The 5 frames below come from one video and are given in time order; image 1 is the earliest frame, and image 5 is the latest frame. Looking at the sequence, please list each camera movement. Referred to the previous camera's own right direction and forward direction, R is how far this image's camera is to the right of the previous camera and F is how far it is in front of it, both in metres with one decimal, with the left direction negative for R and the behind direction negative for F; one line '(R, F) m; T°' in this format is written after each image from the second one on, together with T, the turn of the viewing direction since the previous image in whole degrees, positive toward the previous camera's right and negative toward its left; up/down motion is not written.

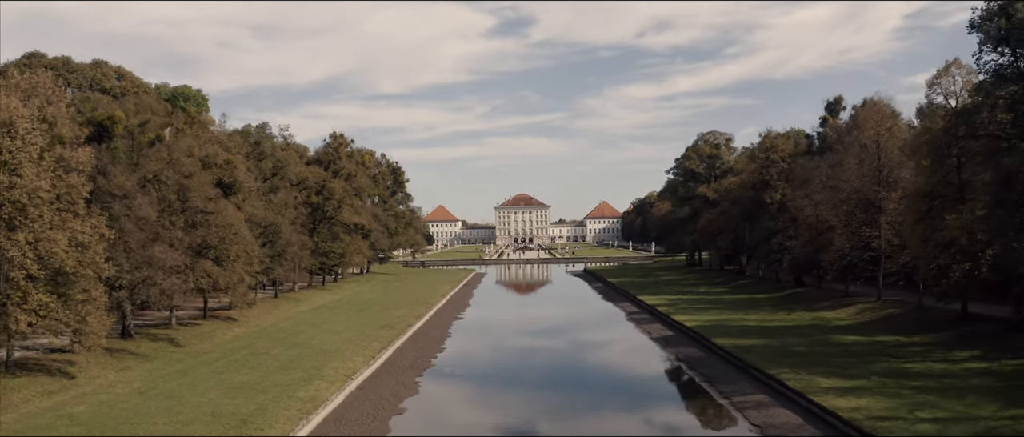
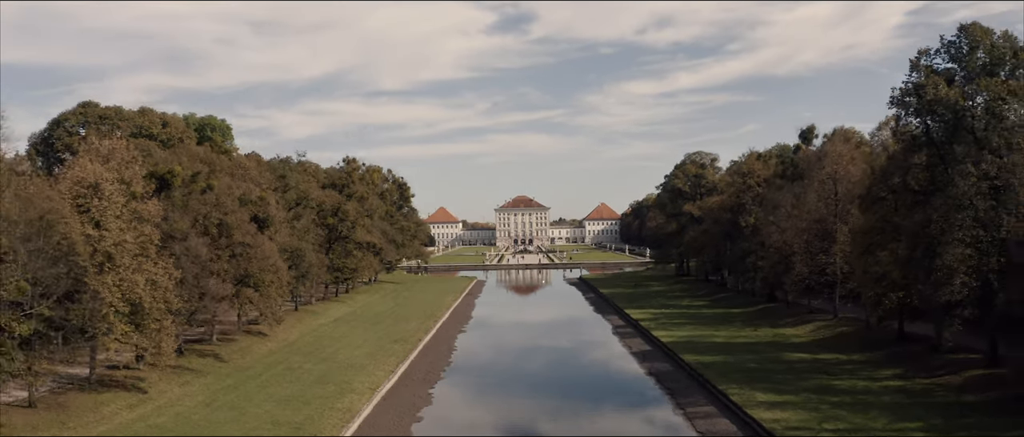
(+0.1, -3.4) m; 0°
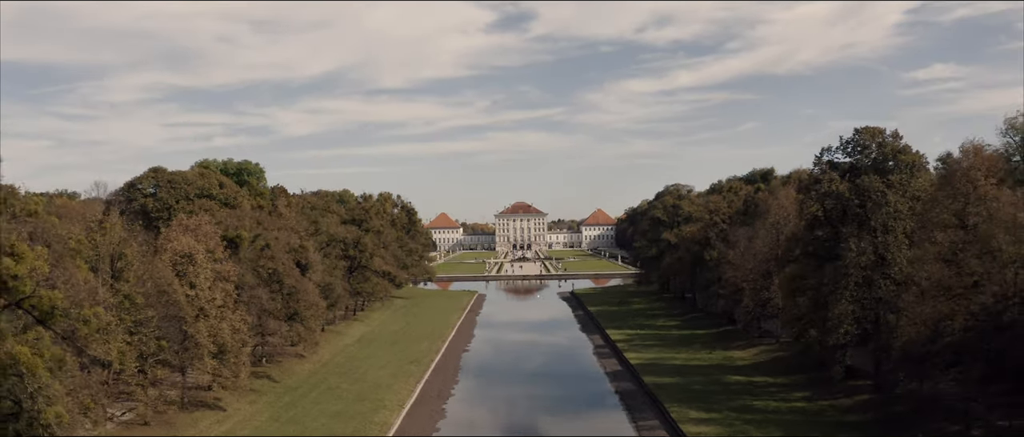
(+0.2, -6.0) m; 0°
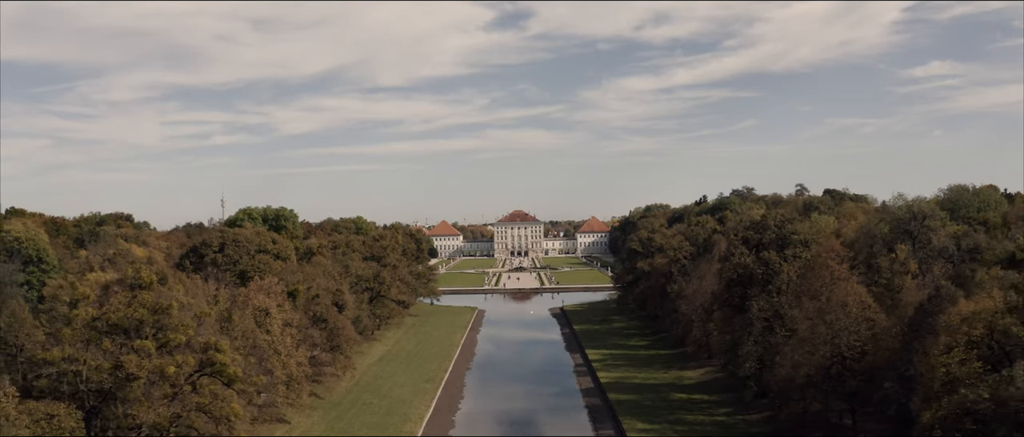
(+0.3, -8.6) m; 0°
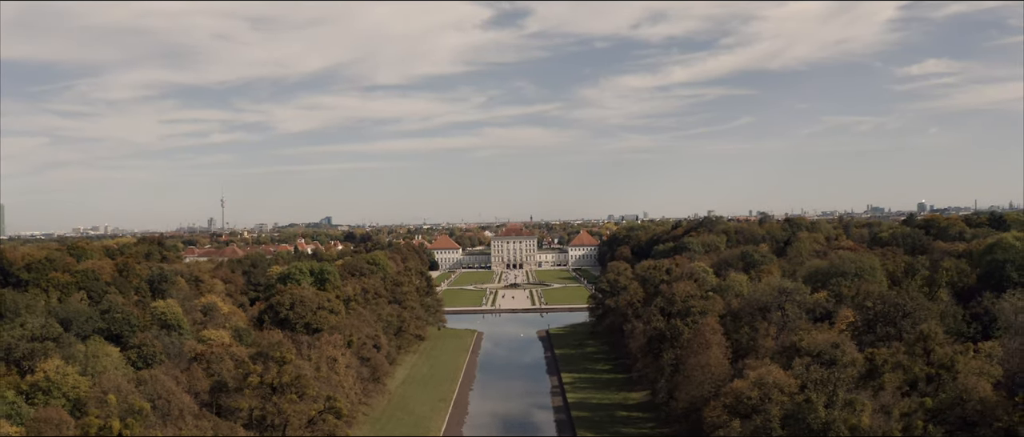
(+0.5, -15.6) m; 0°
